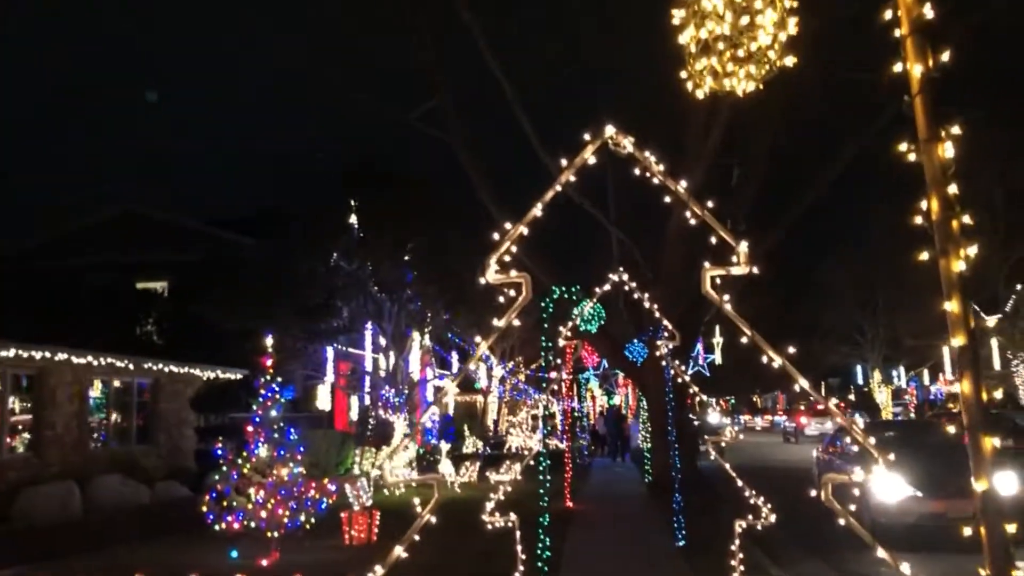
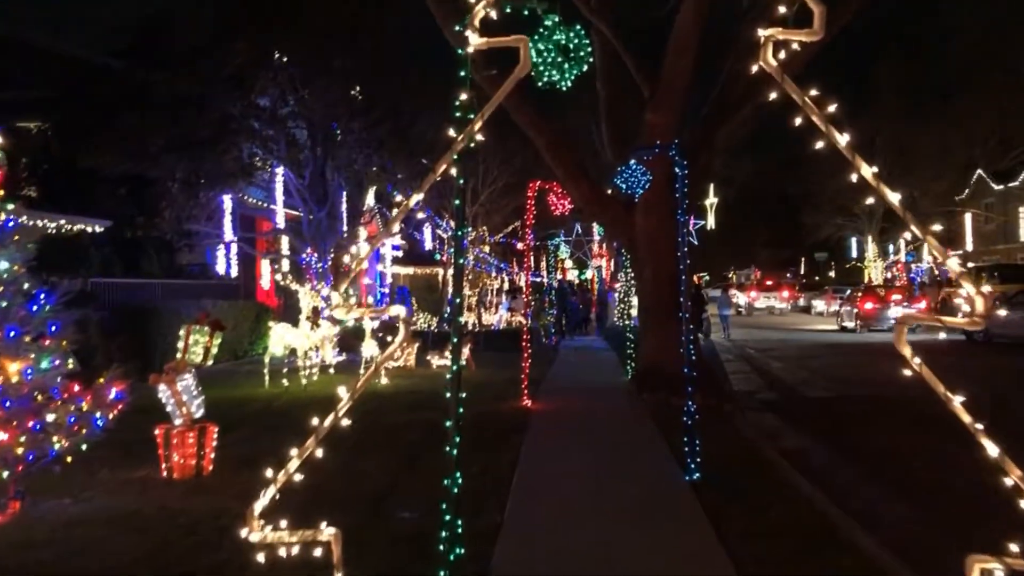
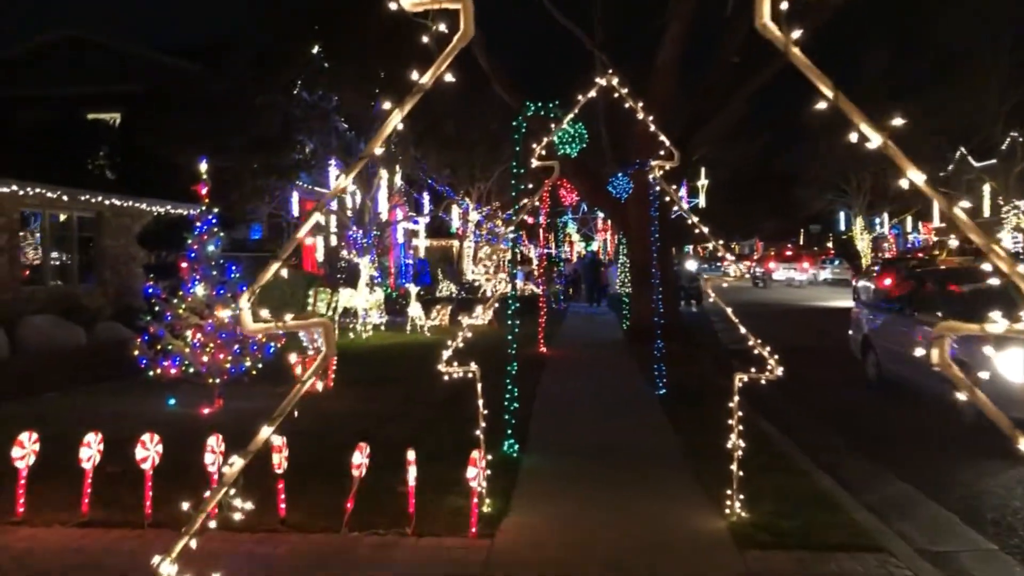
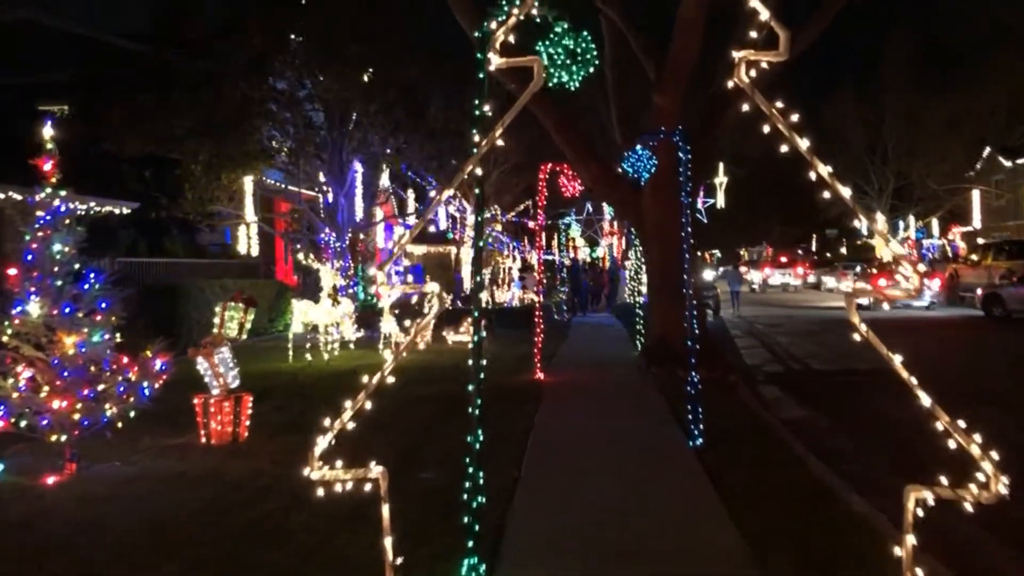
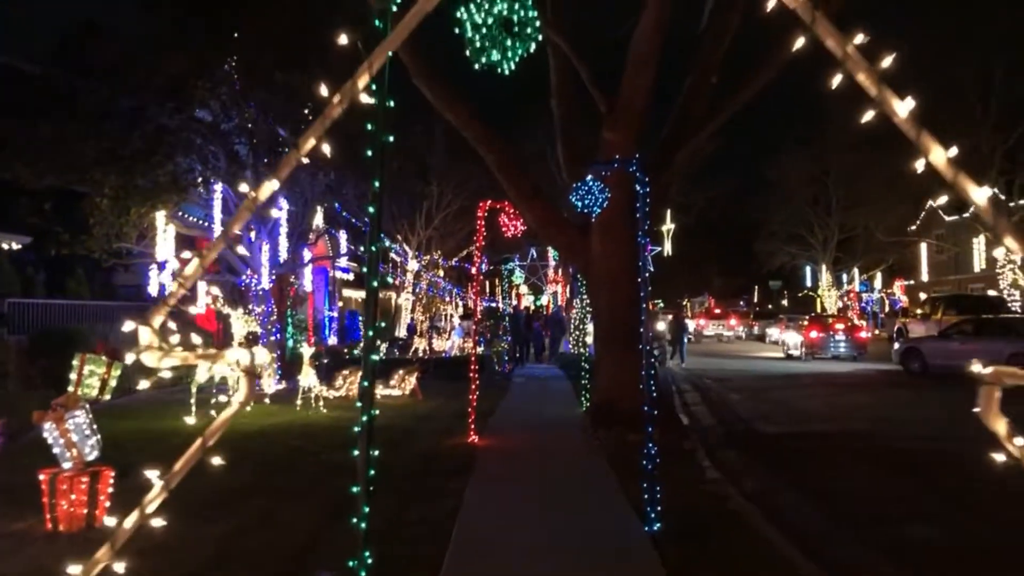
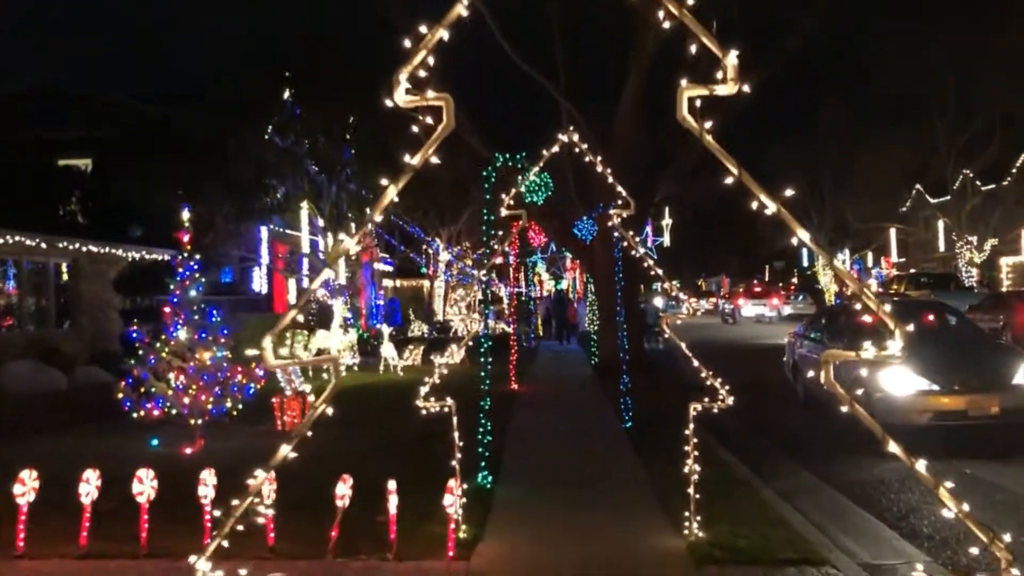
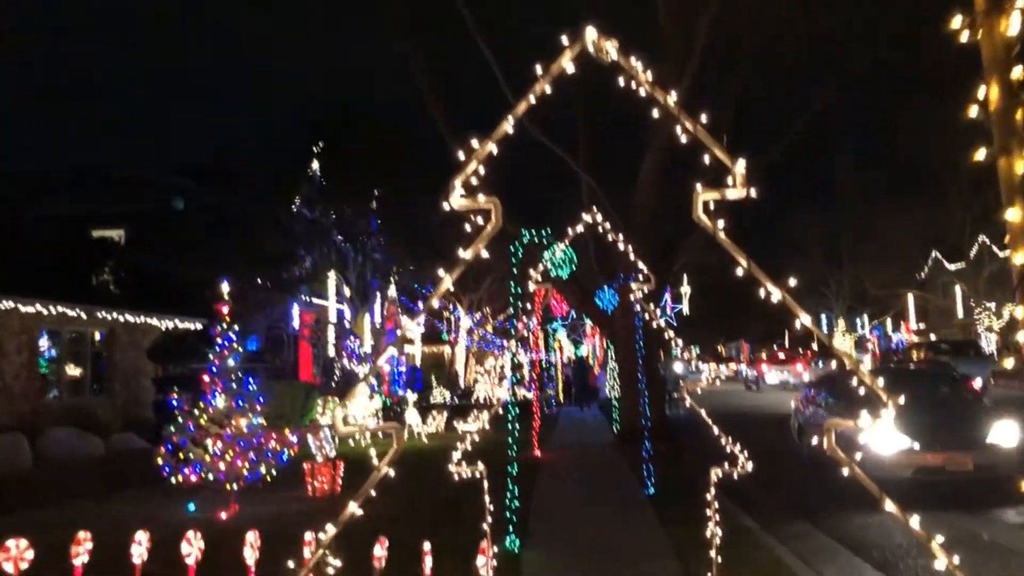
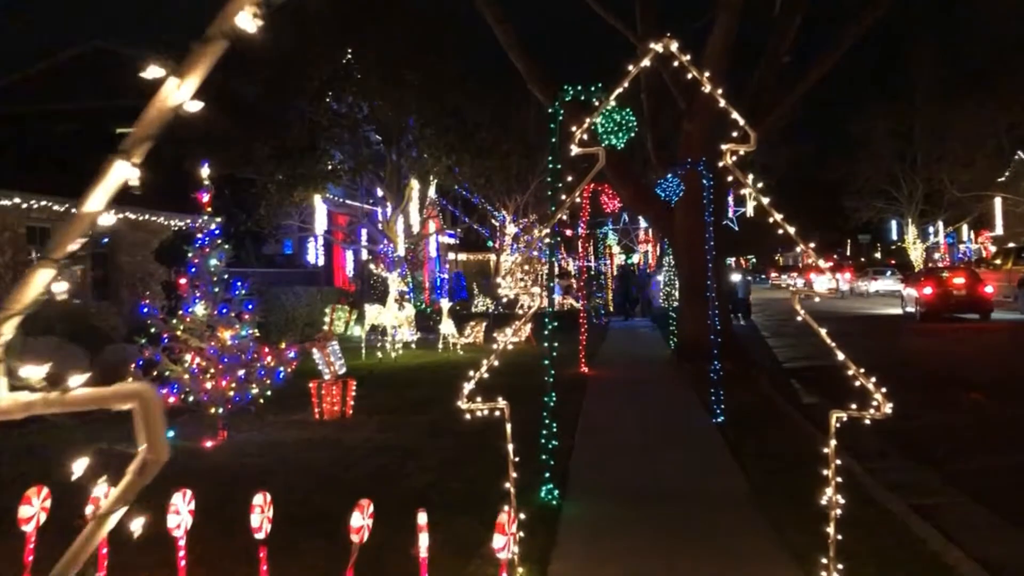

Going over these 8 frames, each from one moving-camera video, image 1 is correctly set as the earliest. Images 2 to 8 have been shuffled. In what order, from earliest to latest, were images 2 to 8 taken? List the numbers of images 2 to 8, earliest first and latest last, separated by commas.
7, 6, 3, 8, 4, 2, 5
